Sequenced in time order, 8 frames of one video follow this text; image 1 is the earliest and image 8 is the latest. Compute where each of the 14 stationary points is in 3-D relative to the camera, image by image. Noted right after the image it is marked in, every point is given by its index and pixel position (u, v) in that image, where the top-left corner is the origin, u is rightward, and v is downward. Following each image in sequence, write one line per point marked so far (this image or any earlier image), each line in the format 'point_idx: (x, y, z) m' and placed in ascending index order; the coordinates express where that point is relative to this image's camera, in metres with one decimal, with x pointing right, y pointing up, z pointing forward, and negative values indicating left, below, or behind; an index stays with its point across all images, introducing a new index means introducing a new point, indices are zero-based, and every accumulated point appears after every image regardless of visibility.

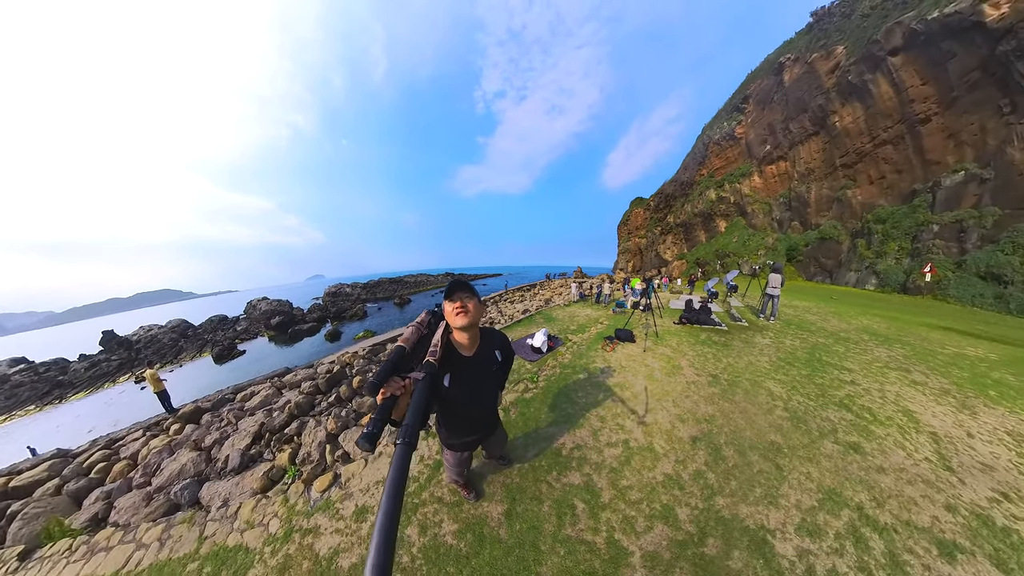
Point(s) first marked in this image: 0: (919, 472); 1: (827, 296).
0: (+6.0, -2.8, +4.2) m
1: (+16.1, -0.2, +14.9) m
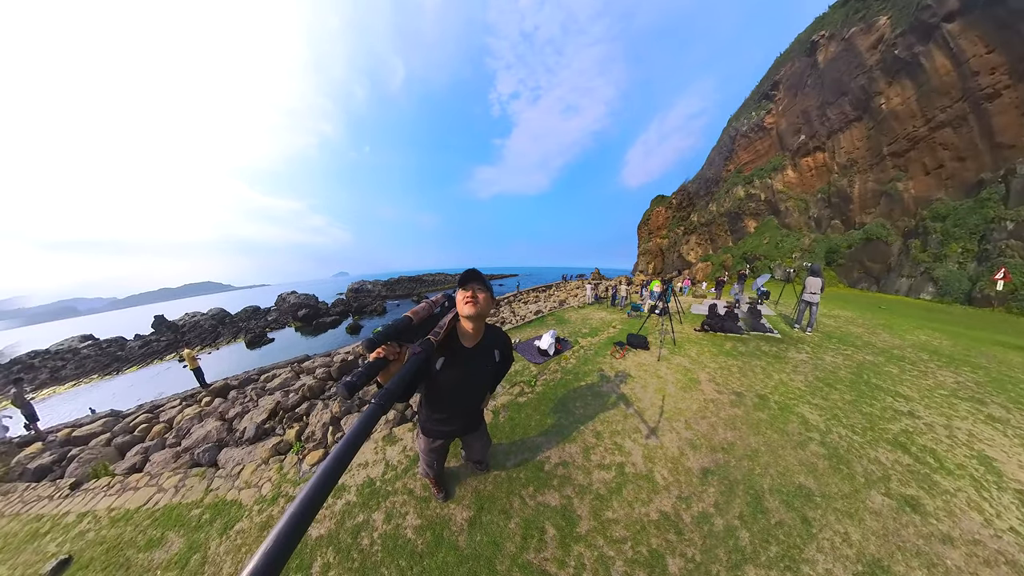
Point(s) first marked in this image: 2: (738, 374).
0: (+5.8, -3.0, +3.4) m
1: (+16.9, -0.8, +13.3) m
2: (+5.5, -2.1, +6.9) m
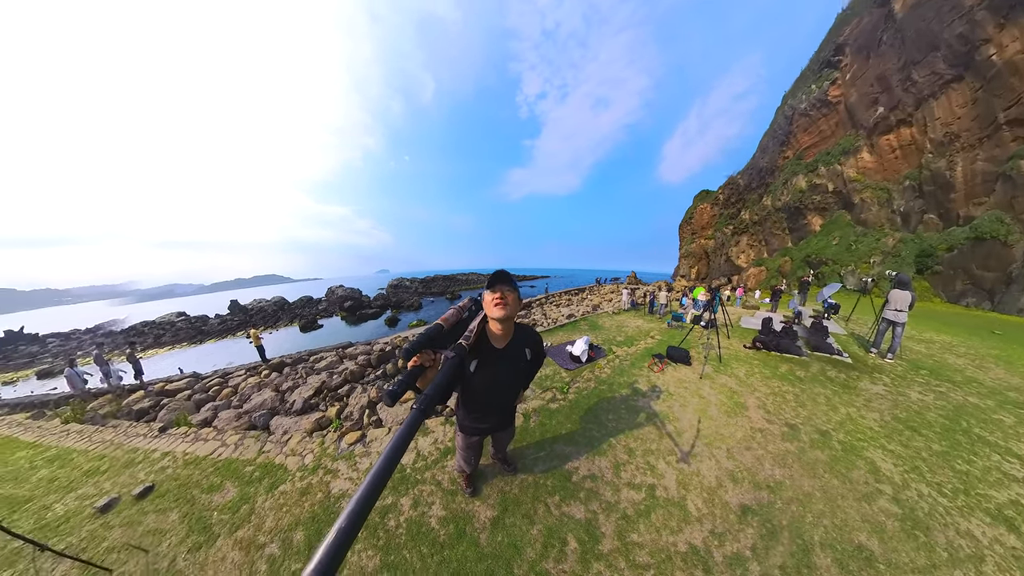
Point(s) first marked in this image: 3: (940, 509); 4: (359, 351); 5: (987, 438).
0: (+5.8, -3.3, +2.5) m
1: (+18.3, -1.7, +10.6) m
2: (+6.0, -2.4, +6.0) m
3: (+6.0, -2.9, +3.9) m
4: (-5.9, -2.5, +11.4) m
5: (+8.3, -2.6, +4.9) m
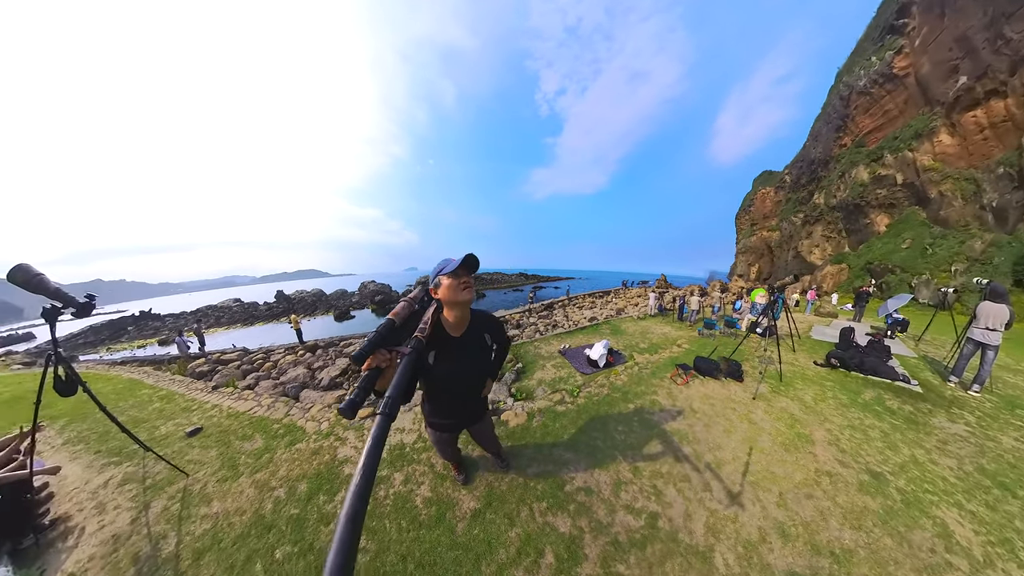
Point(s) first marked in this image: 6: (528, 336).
0: (+5.0, -3.5, +1.6) m
1: (+18.9, -2.2, +7.1) m
2: (+5.9, -2.6, +5.0) m
3: (+5.5, -3.1, +3.0) m
4: (-4.7, -2.4, +12.6) m
5: (+8.0, -2.8, +3.5) m
6: (+0.2, -1.6, +9.1) m
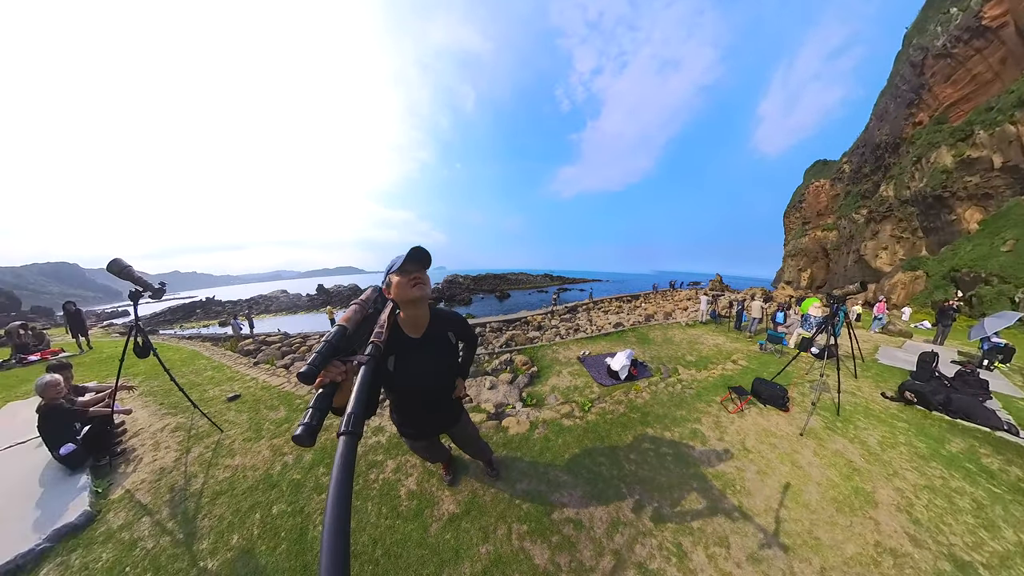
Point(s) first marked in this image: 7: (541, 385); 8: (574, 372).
0: (+4.2, -3.6, +0.8) m
1: (+18.9, -2.9, +3.5) m
2: (+5.7, -2.8, +3.9) m
3: (+4.9, -3.3, +2.0) m
4: (-3.2, -2.3, +13.4) m
5: (+7.5, -3.1, +2.1) m
6: (+0.9, -1.7, +9.0) m
7: (+1.0, -2.5, +6.8) m
8: (+1.9, -2.3, +7.6) m
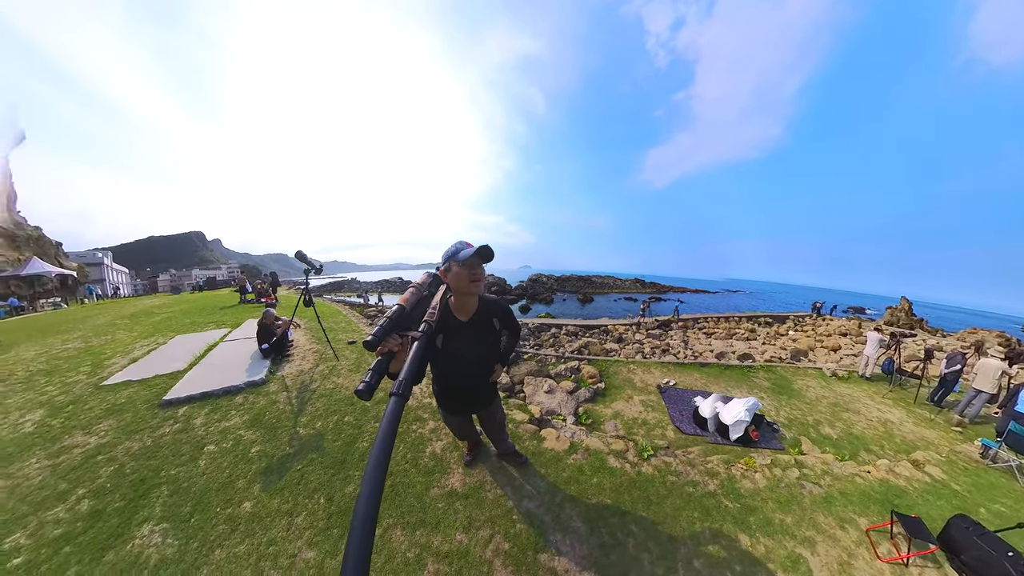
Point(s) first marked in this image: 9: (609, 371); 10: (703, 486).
0: (+1.0, -3.8, -0.8) m
1: (+14.6, -4.3, -6.8) m
2: (+4.1, -3.2, +0.9) m
3: (+2.3, -3.6, -0.3) m
4: (+2.0, -2.2, +13.7) m
5: (+4.4, -3.5, -1.6) m
6: (+3.0, -1.9, +7.7) m
7: (+1.8, -2.6, +5.9) m
8: (+3.0, -2.5, +6.1) m
9: (+2.4, -2.1, +7.0) m
10: (+2.8, -2.8, +5.0) m
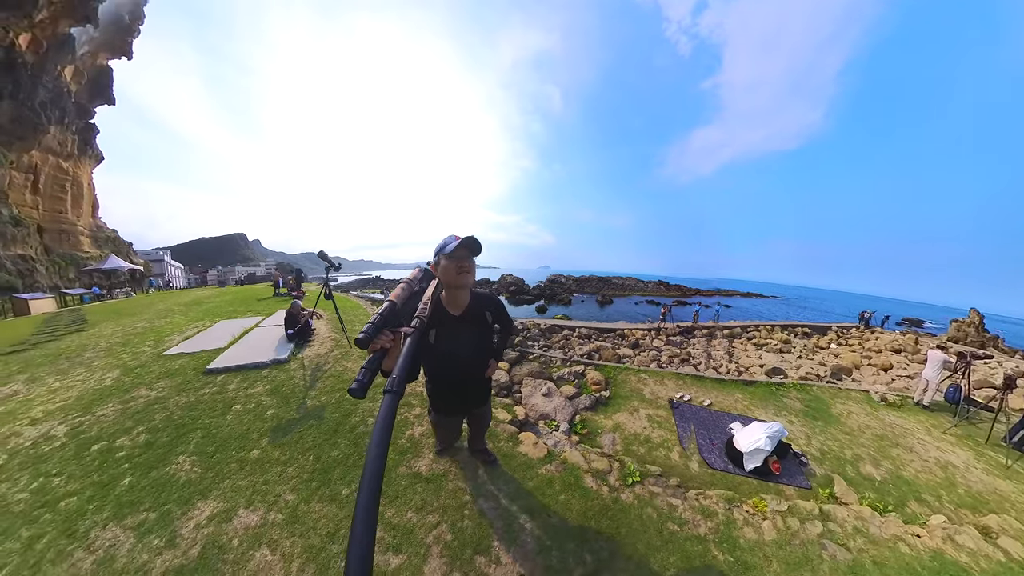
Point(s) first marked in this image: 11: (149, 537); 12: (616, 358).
0: (0.0, -3.8, -0.9) m
1: (+12.7, -4.5, -8.9) m
2: (+3.3, -3.3, +0.3) m
3: (+1.4, -3.6, -0.6) m
4: (+3.2, -2.3, +13.3) m
5: (+3.3, -3.6, -2.2) m
6: (+3.3, -1.9, +7.2) m
7: (+1.8, -2.6, +5.6) m
8: (+3.0, -2.5, +5.6) m
9: (+2.6, -2.1, +6.6) m
10: (+2.7, -2.9, +4.5) m
11: (-3.7, -2.4, +2.9) m
12: (+2.9, -1.8, +7.3) m
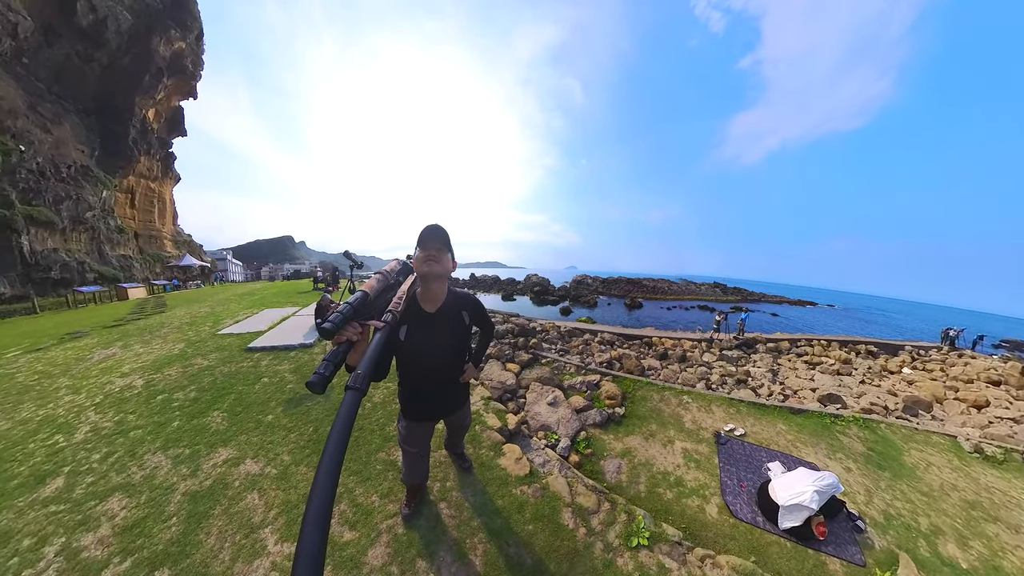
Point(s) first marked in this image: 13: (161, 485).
0: (-1.3, -3.7, -0.9) m
1: (+9.4, -4.7, -11.2) m
2: (+2.2, -3.3, -0.4) m
3: (+0.1, -3.6, -0.8) m
4: (+4.7, -2.4, +12.4) m
5: (+1.7, -3.6, -2.9) m
6: (+3.6, -2.0, +6.4) m
7: (+1.8, -2.7, +5.1) m
8: (+3.0, -2.6, +4.9) m
9: (+2.7, -2.2, +6.0) m
10: (+2.4, -2.9, +3.9) m
11: (-4.1, -2.3, +3.6) m
12: (+3.2, -1.8, +6.6) m
13: (-4.1, -2.4, +3.3) m
